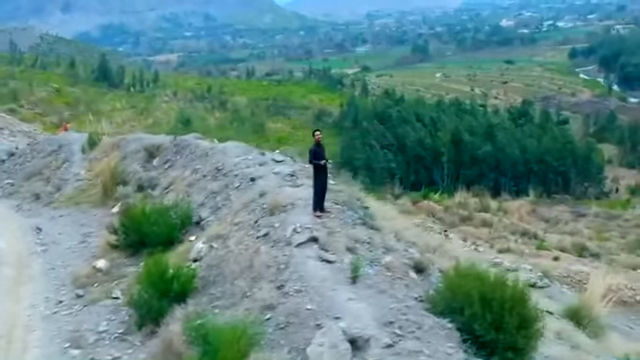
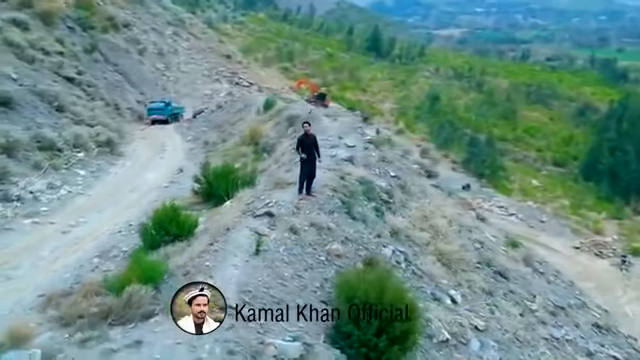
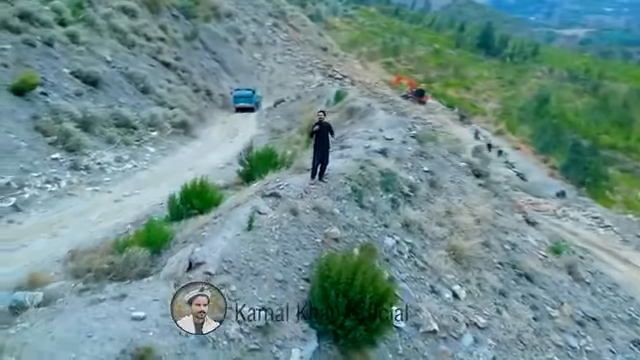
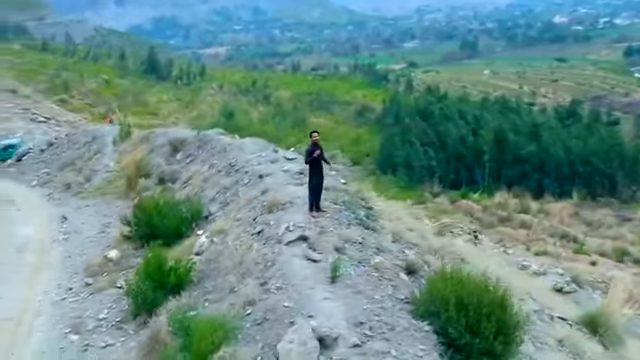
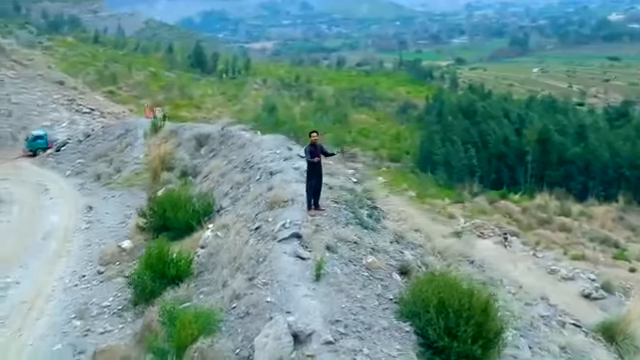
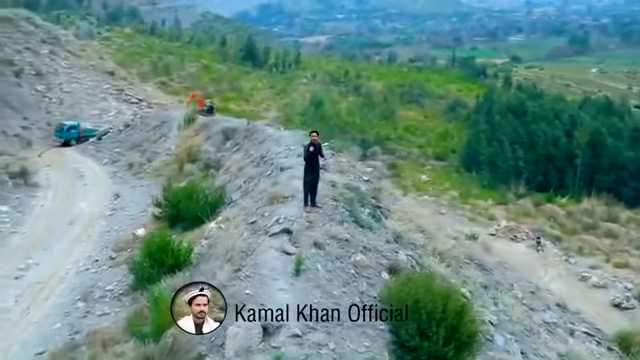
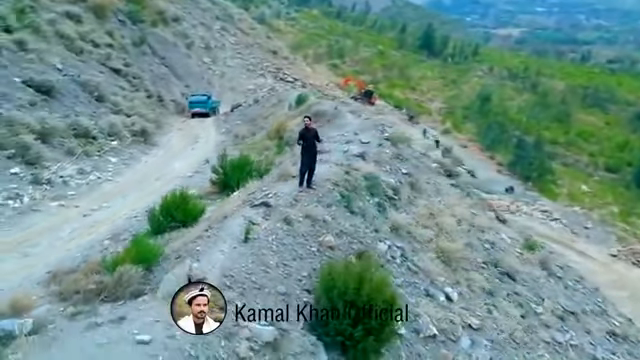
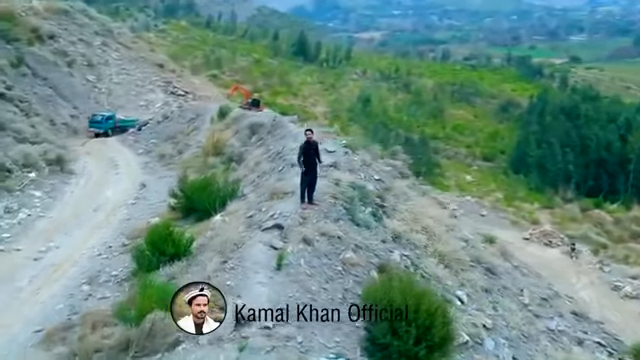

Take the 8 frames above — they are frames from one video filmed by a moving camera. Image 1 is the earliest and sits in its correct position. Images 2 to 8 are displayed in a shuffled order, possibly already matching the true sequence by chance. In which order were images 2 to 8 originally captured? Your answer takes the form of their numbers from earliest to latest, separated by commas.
4, 5, 6, 8, 2, 7, 3
